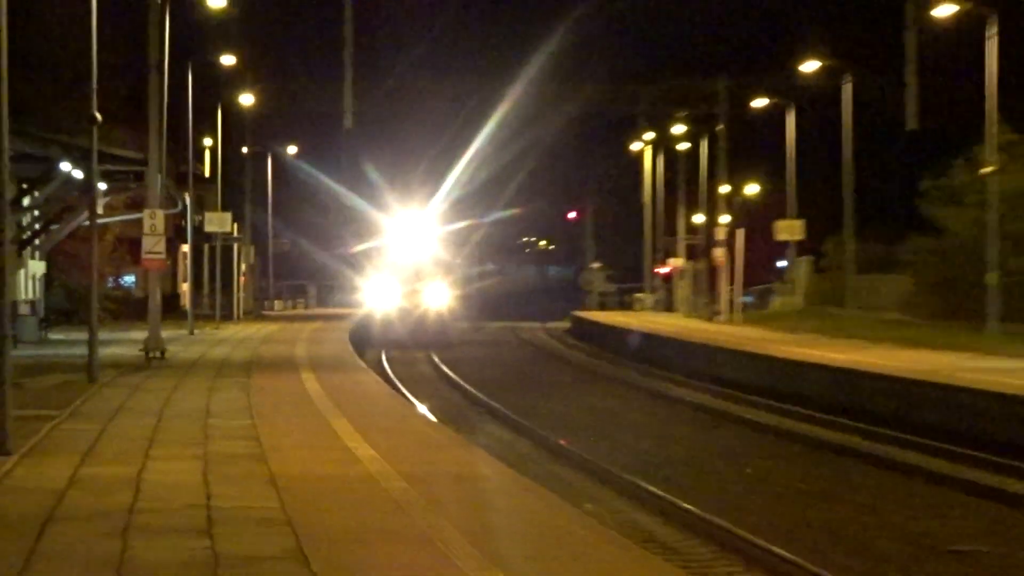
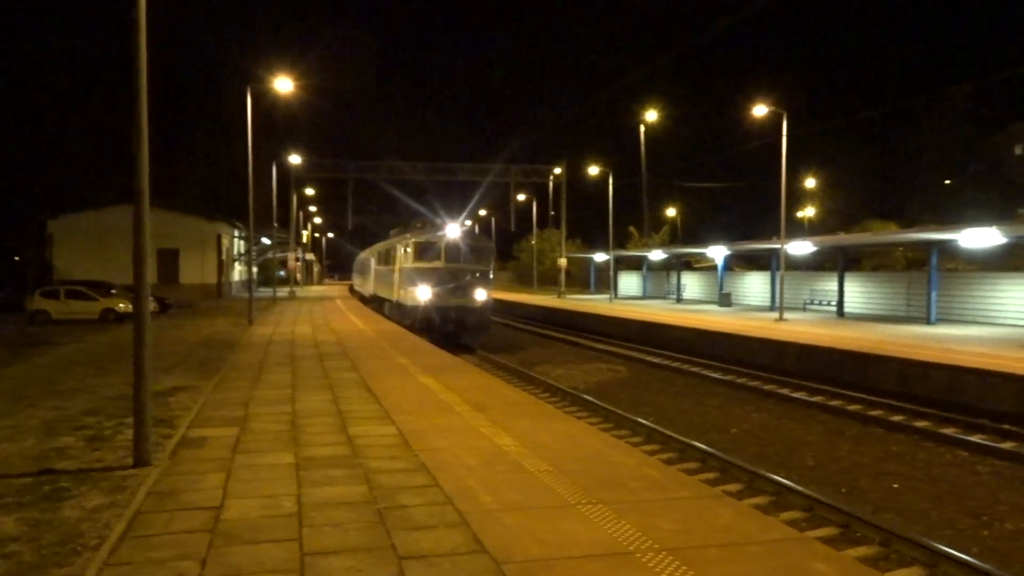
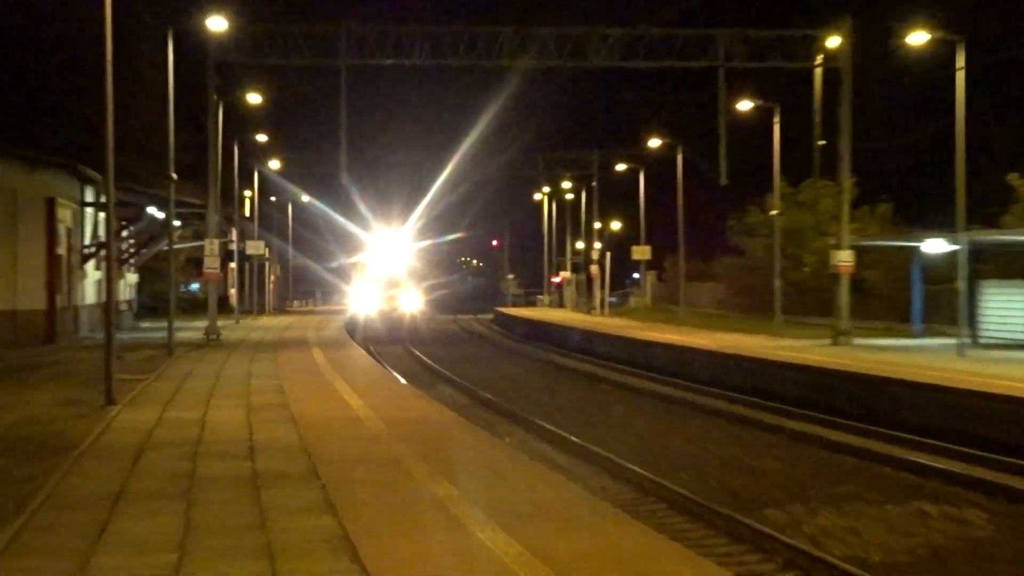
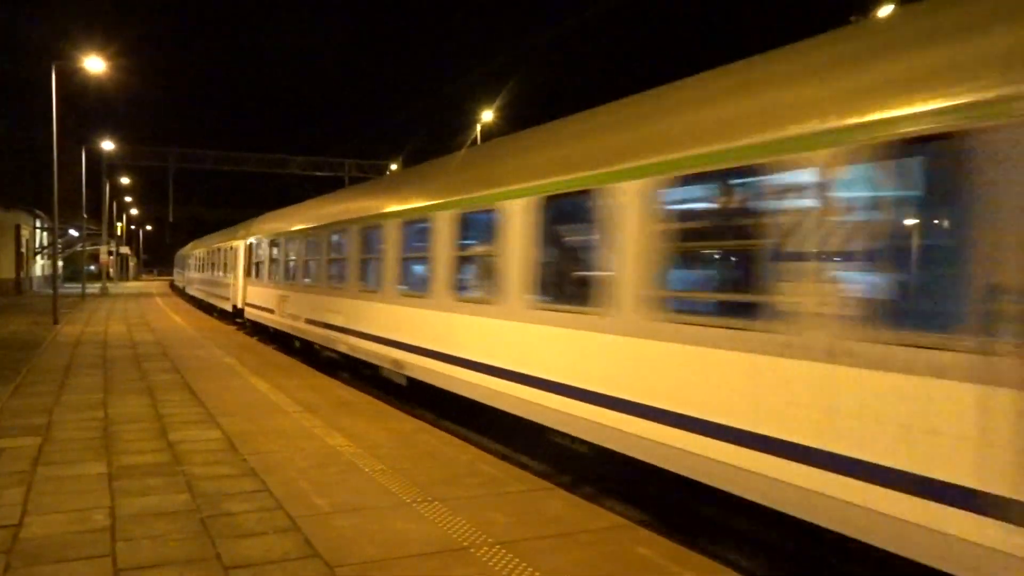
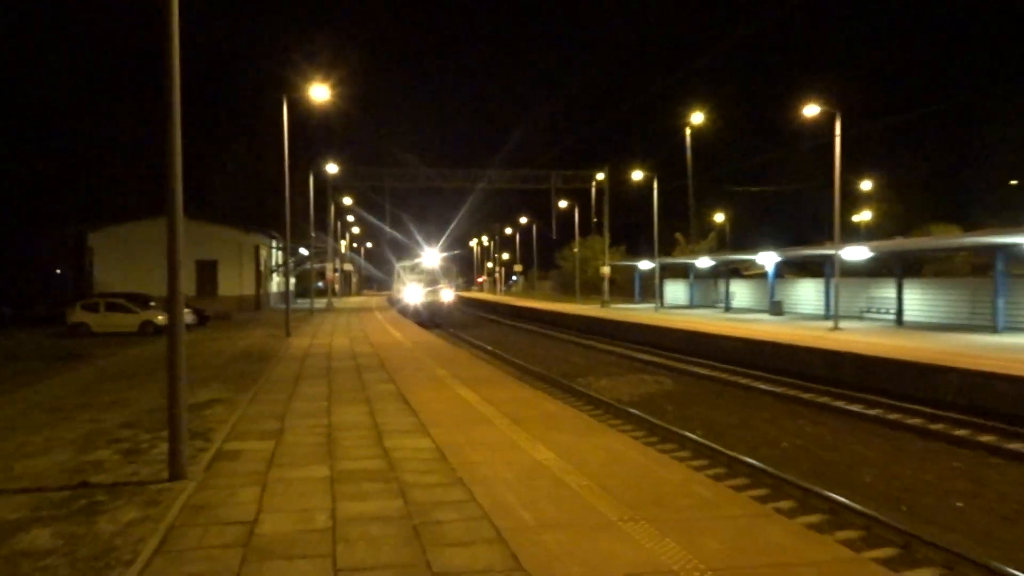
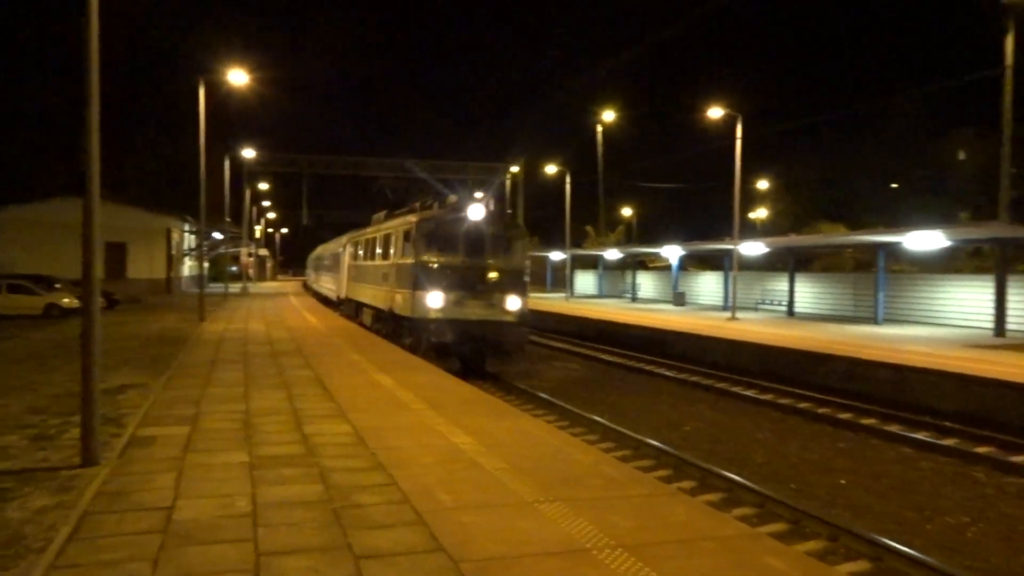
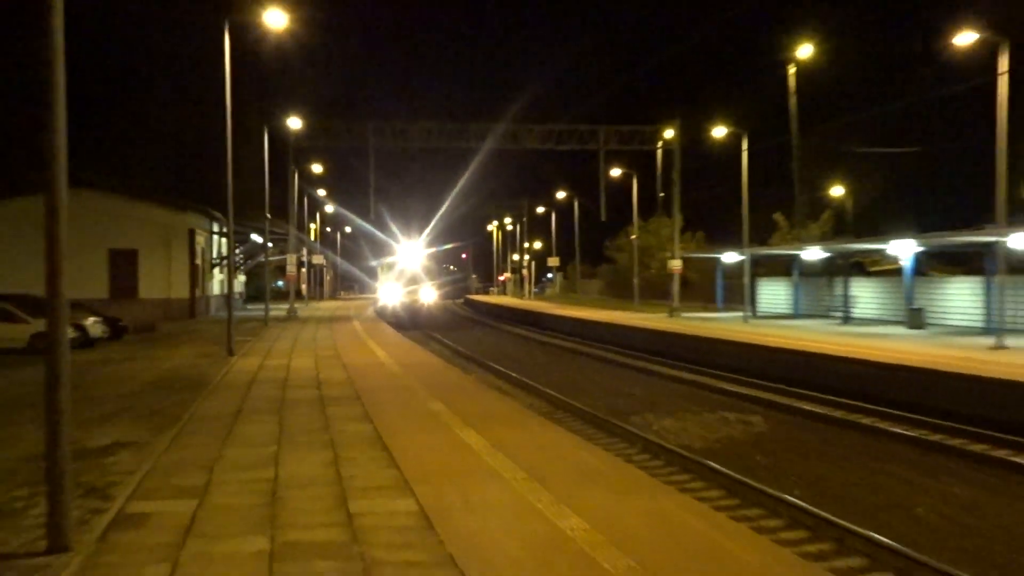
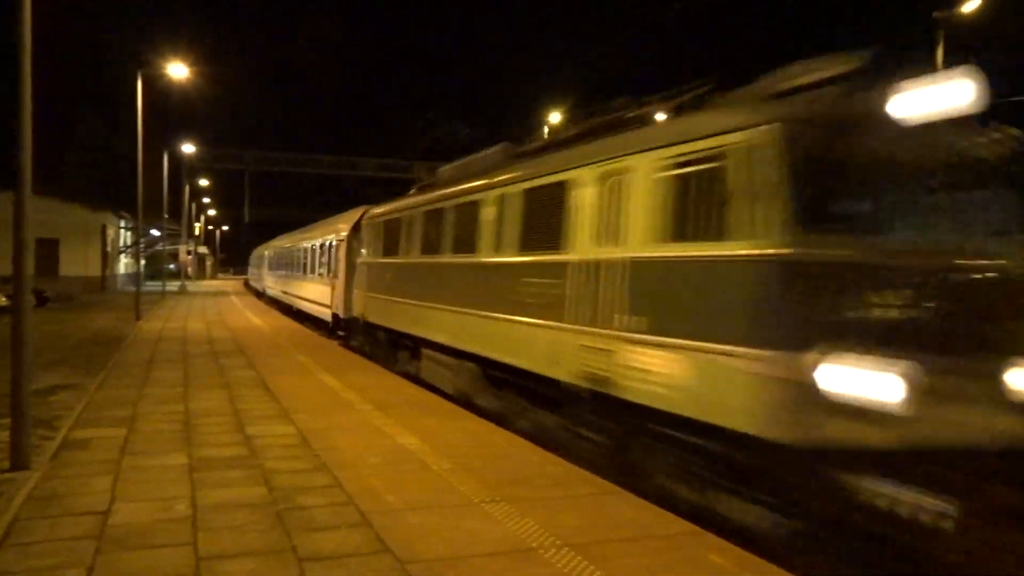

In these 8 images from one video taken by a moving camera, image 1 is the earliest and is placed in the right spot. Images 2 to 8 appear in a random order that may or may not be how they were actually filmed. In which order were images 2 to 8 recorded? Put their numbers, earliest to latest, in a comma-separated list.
3, 7, 5, 2, 6, 8, 4
